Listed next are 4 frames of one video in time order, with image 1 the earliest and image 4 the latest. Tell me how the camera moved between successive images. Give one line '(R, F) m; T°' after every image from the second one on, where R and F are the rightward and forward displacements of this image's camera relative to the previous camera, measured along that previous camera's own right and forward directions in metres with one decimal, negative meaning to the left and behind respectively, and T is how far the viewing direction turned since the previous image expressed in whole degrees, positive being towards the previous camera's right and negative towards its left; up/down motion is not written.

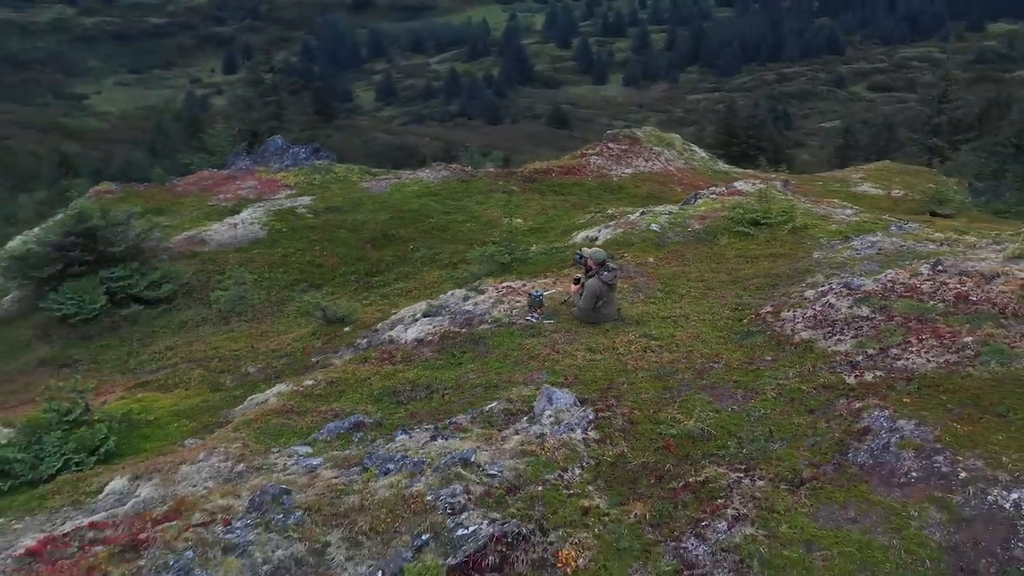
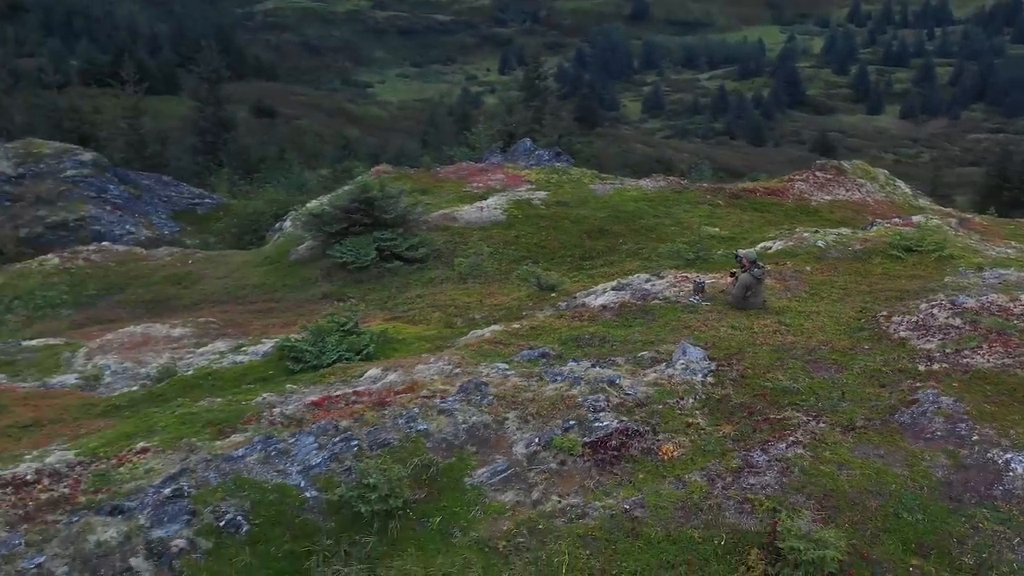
(+1.1, -3.5) m; -12°
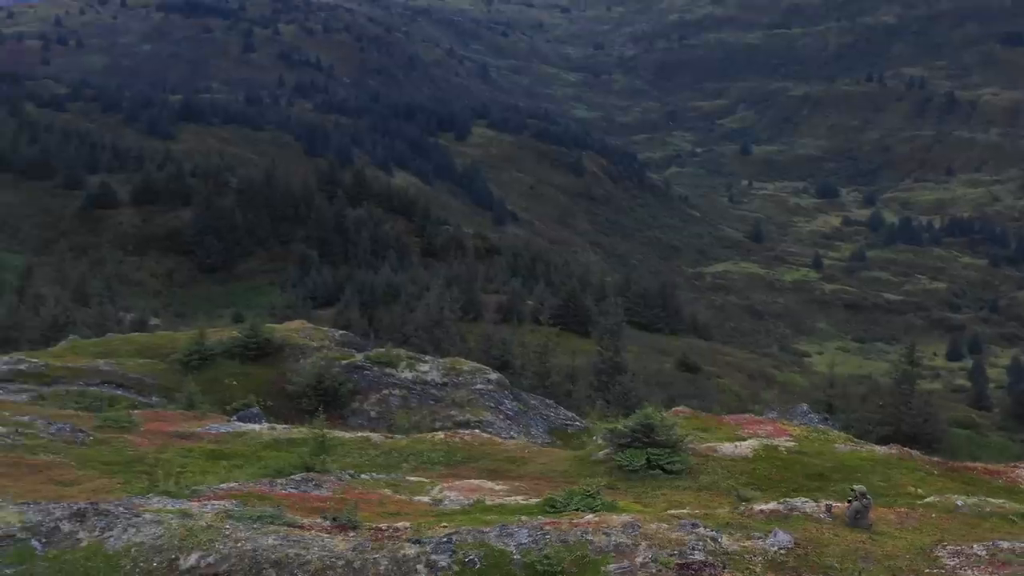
(+4.7, -8.0) m; -22°
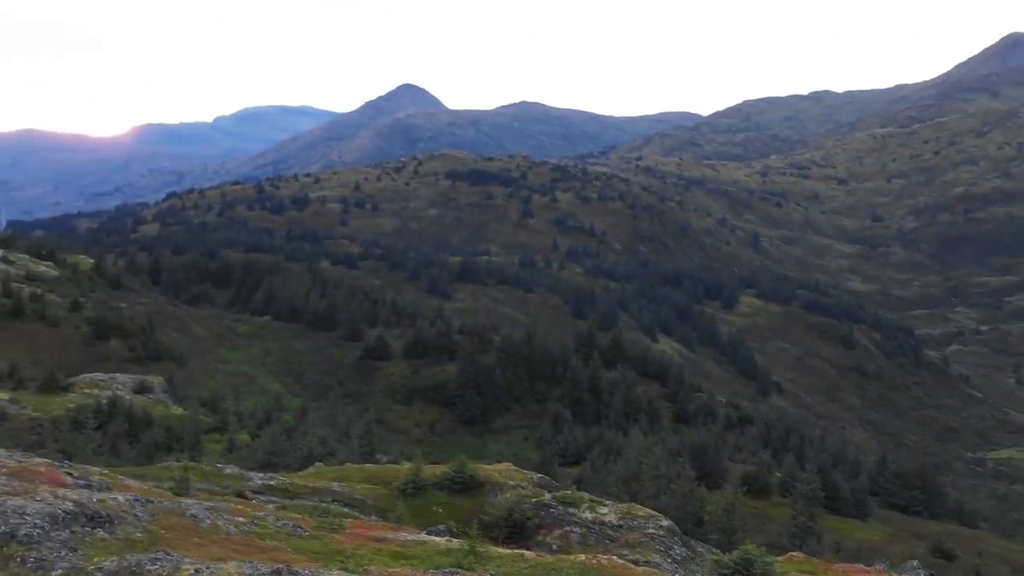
(+4.2, -6.7) m; -13°
